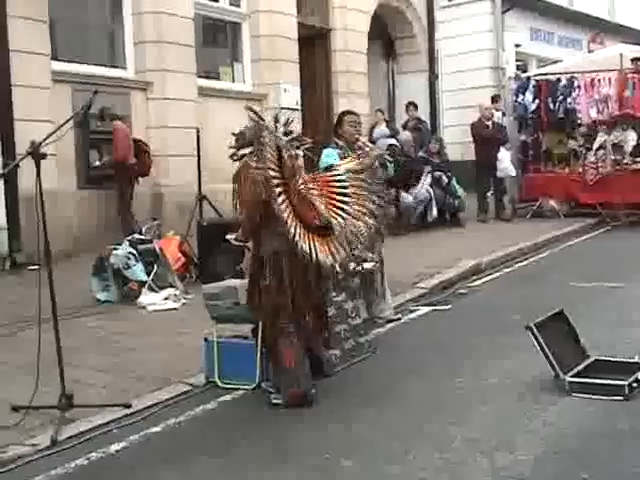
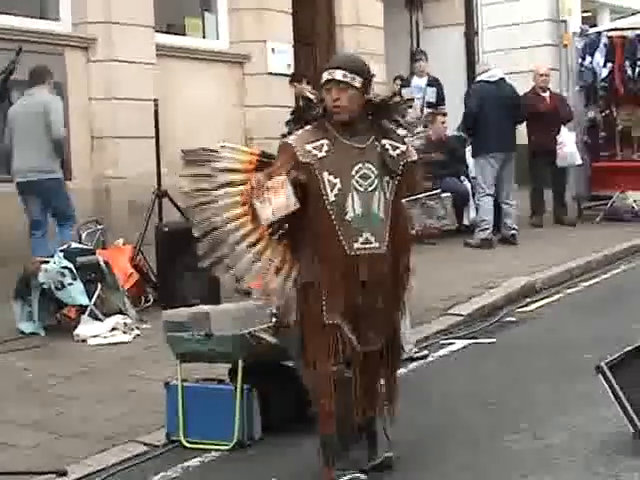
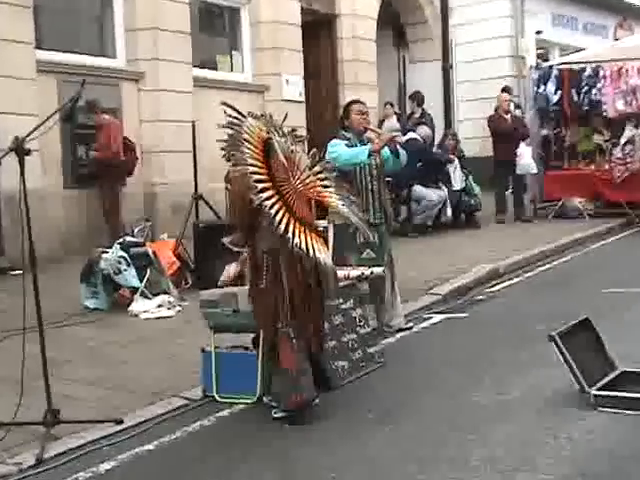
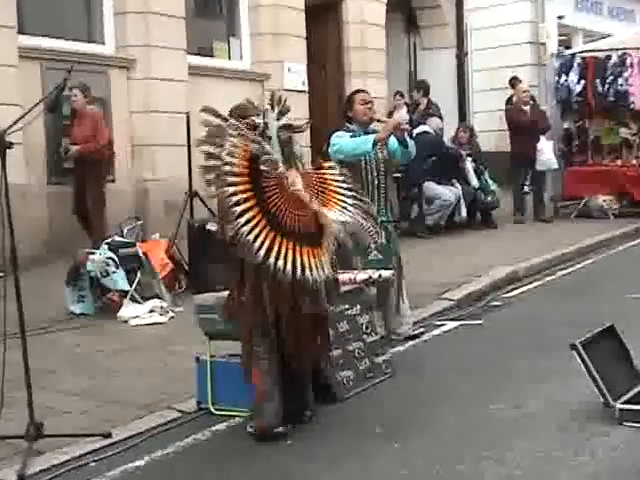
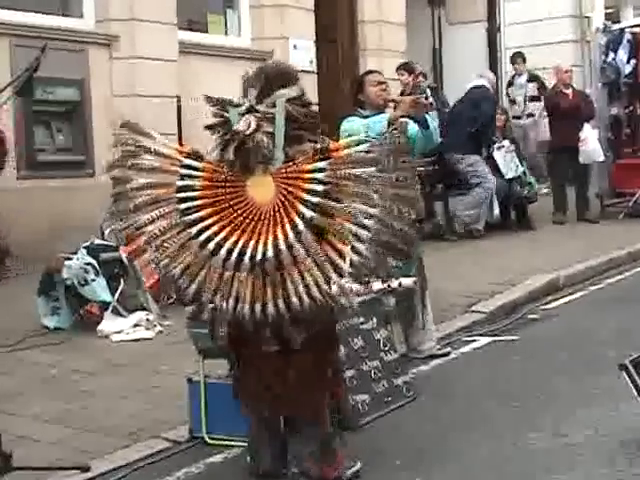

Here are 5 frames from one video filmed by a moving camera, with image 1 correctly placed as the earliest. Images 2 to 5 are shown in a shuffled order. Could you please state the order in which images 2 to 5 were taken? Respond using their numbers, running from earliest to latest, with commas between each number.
3, 4, 5, 2
